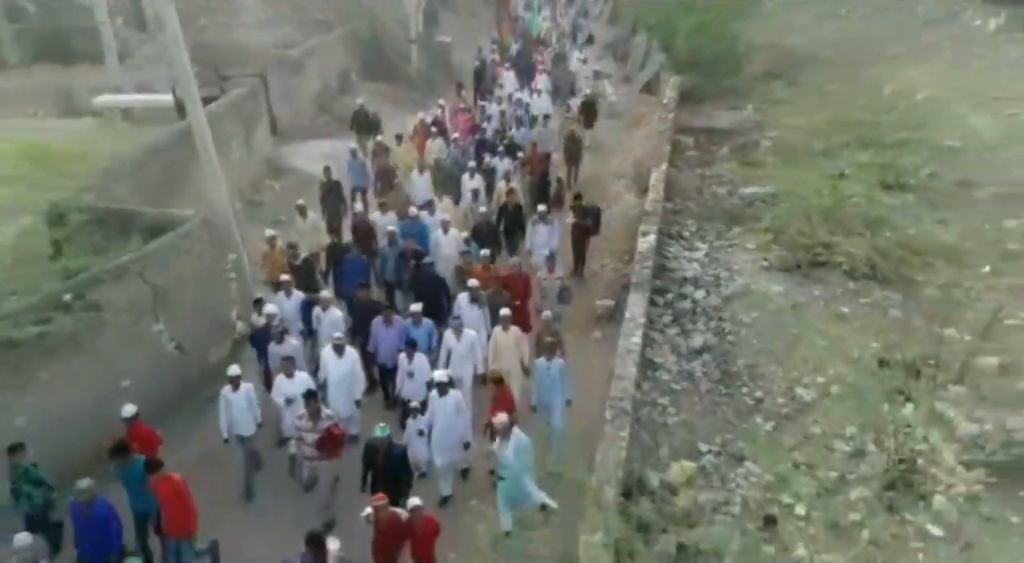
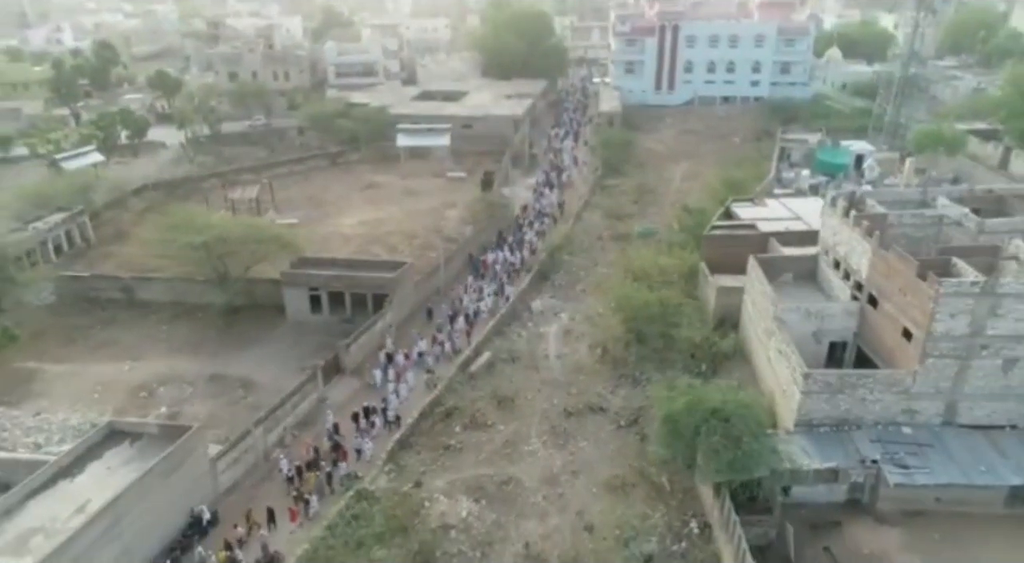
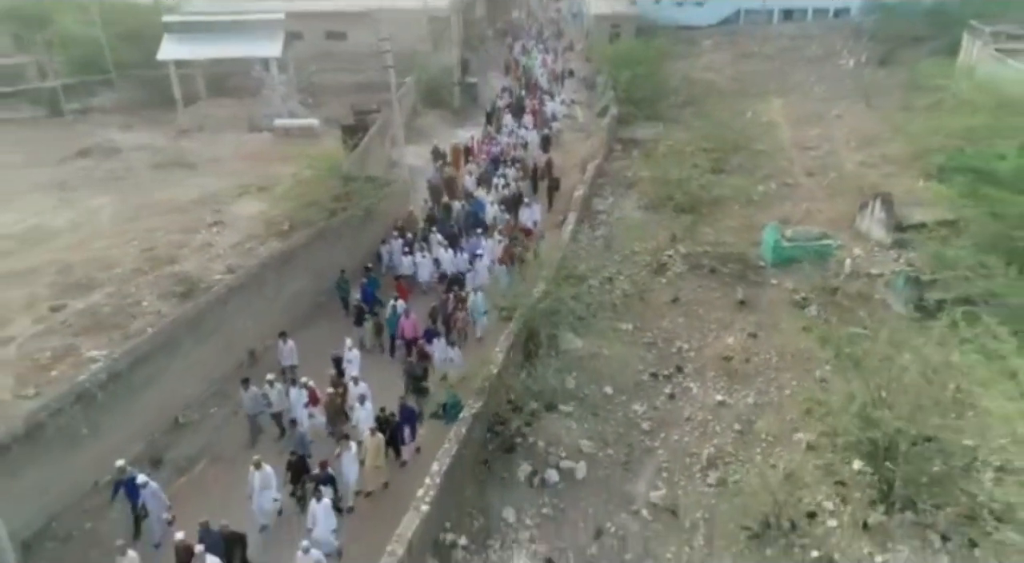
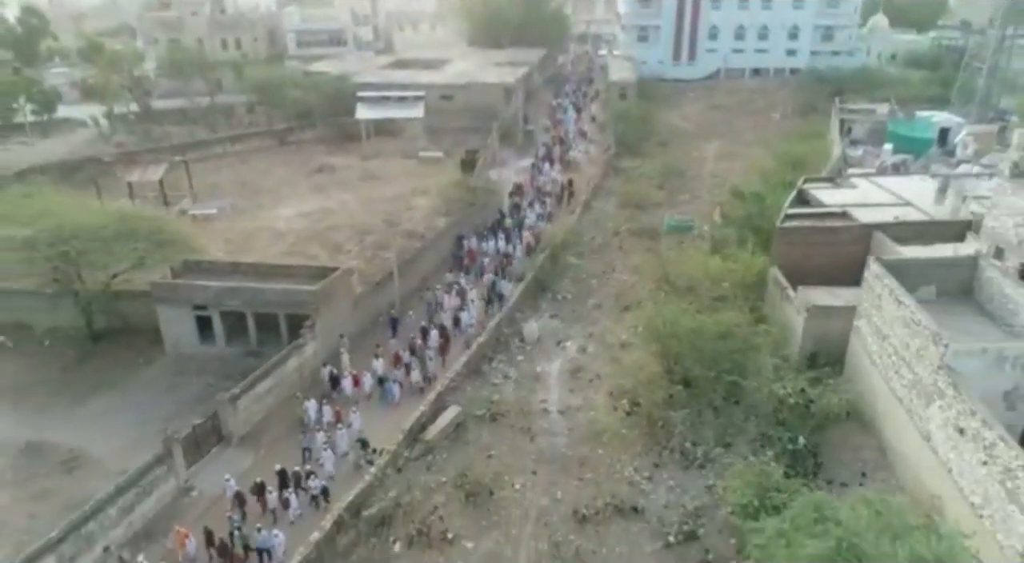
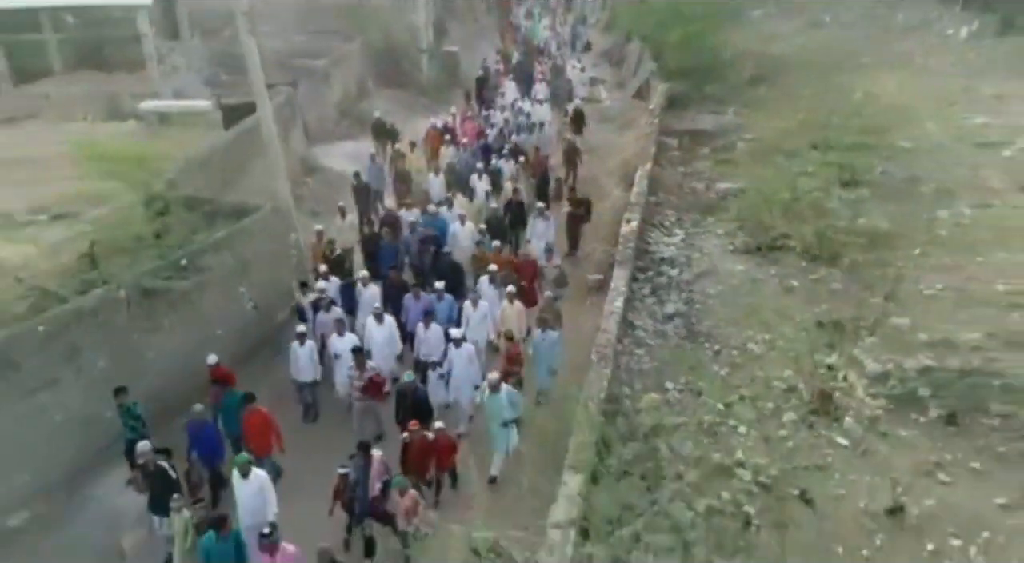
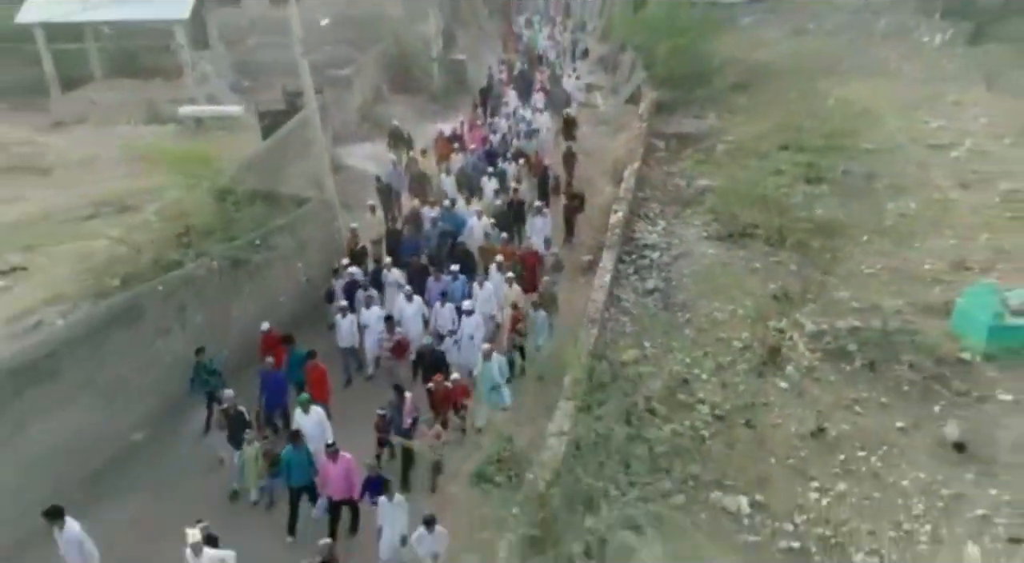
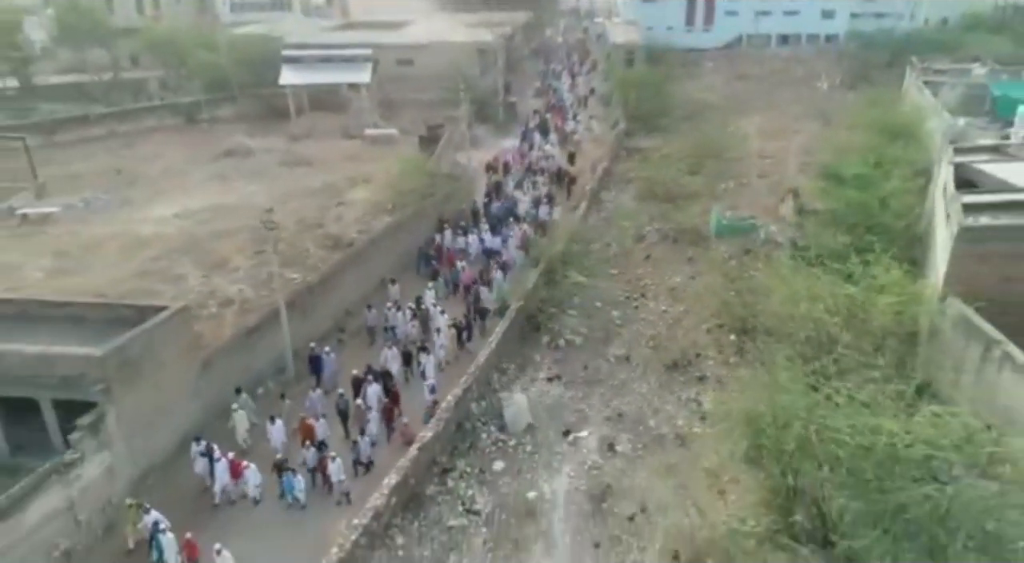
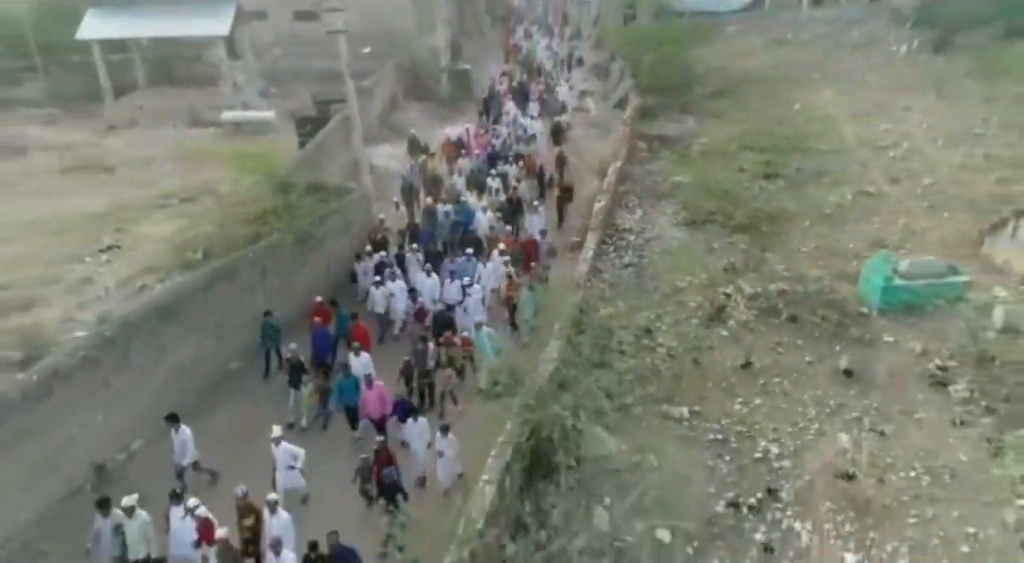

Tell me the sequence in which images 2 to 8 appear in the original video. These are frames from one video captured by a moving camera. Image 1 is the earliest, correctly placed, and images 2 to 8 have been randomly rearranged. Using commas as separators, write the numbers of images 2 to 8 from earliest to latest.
5, 6, 8, 3, 7, 4, 2
